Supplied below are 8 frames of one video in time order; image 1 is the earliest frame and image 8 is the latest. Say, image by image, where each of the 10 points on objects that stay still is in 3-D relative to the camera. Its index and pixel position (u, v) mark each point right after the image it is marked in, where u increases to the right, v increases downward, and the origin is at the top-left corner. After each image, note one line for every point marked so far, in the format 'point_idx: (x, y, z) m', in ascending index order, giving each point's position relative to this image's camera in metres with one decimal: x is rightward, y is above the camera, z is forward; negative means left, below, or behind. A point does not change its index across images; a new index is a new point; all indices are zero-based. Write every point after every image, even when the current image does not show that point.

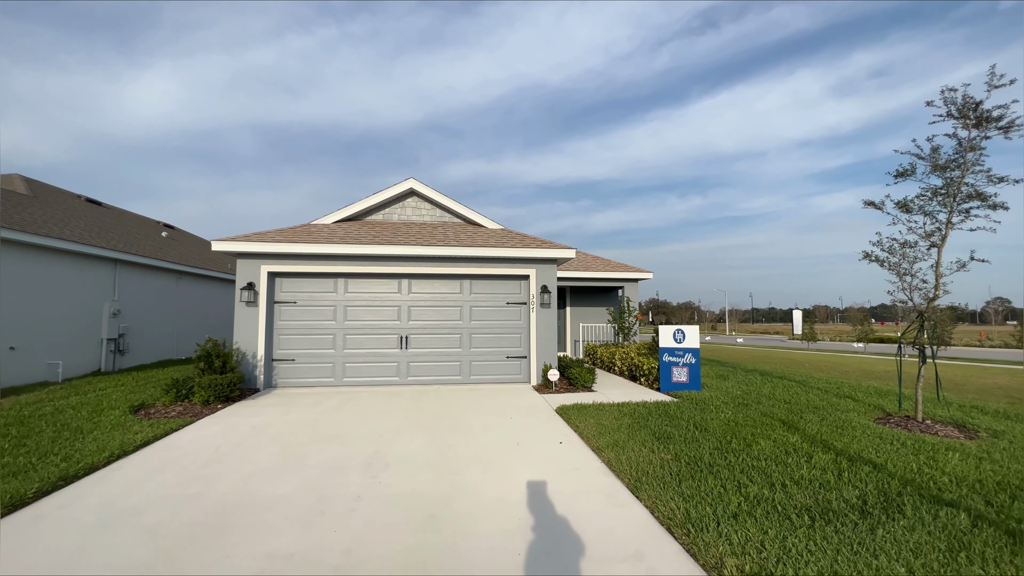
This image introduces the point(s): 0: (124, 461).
0: (-4.1, -1.8, +4.6) m
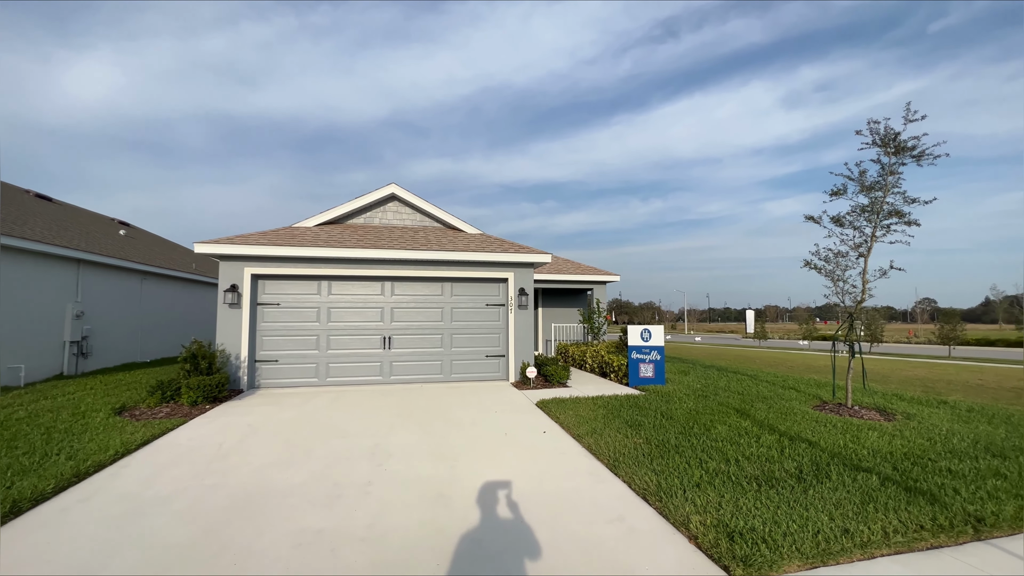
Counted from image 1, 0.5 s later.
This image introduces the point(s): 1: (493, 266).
0: (-4.2, -1.9, +4.8) m
1: (-0.4, +0.5, +9.7) m
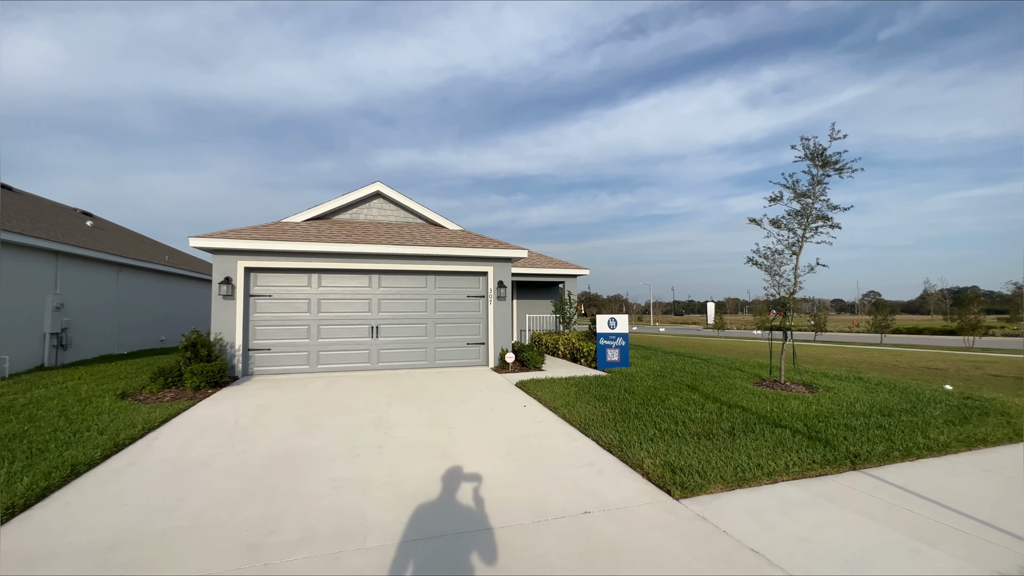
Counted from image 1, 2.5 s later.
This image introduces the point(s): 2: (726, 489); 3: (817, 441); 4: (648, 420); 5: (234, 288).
0: (-4.4, -1.8, +5.3) m
1: (-0.9, +0.7, +10.5) m
2: (+1.9, -1.8, +3.8) m
3: (+3.4, -1.7, +4.8) m
4: (+1.8, -1.7, +5.6) m
5: (-5.8, 0.0, +8.9) m
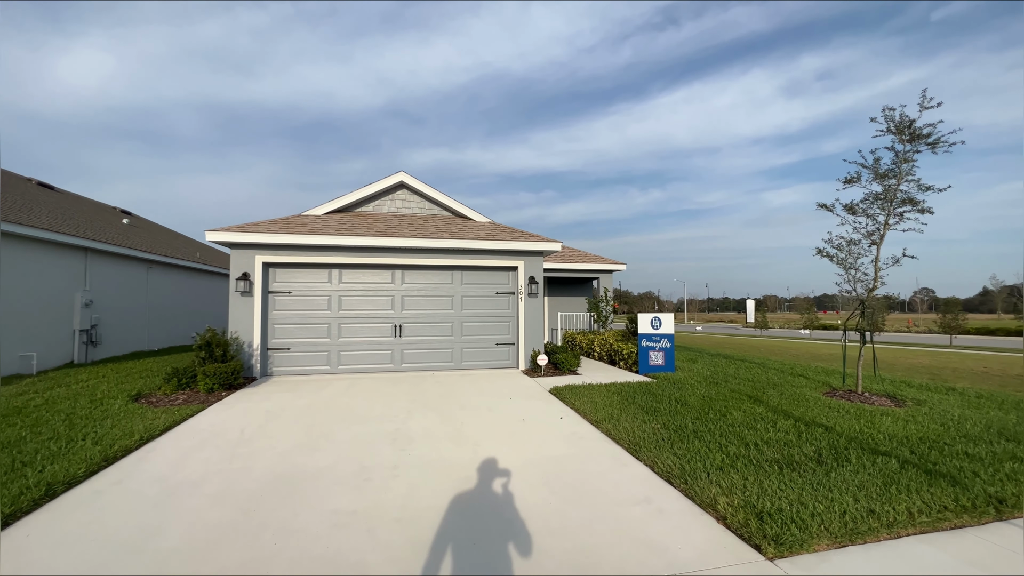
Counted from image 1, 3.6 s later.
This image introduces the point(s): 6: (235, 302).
0: (-4.0, -1.7, +4.8) m
1: (-0.2, +0.8, +9.7) m
2: (+2.2, -1.7, +2.9) m
3: (+3.7, -1.7, +3.8) m
4: (+2.2, -1.7, +4.7) m
5: (-5.2, +0.1, +8.5) m
6: (-5.4, -0.3, +8.4) m
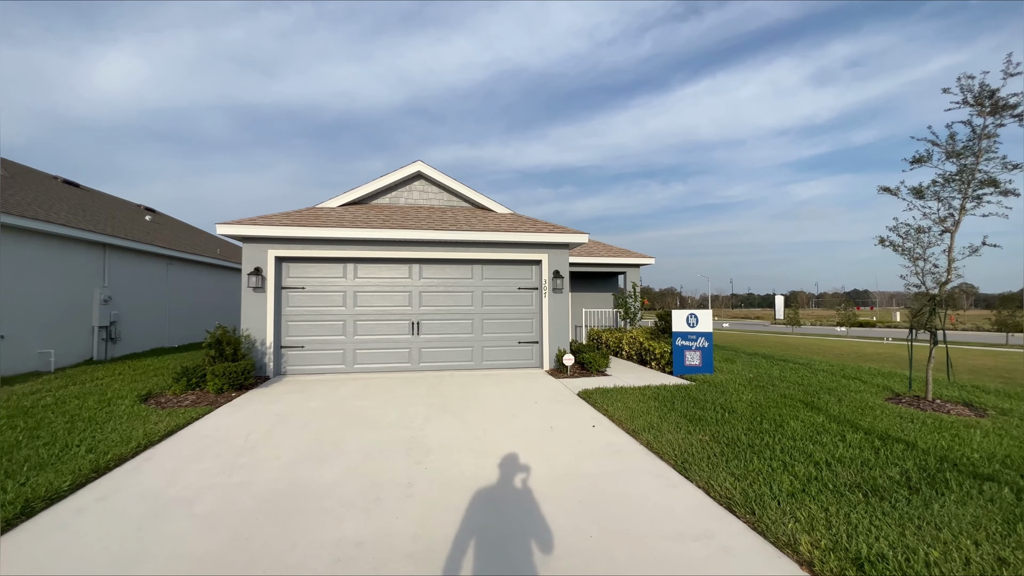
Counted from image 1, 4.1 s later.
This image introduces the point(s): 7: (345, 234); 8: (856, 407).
0: (-3.7, -1.7, +4.4) m
1: (+0.3, +0.9, +9.1) m
2: (+2.4, -1.7, +2.3) m
3: (+4.0, -1.6, +3.0) m
4: (+2.5, -1.6, +4.0) m
5: (-4.7, +0.2, +8.2) m
6: (-5.0, -0.2, +8.1) m
7: (-3.2, +1.1, +8.3) m
8: (+4.7, -1.6, +5.8) m
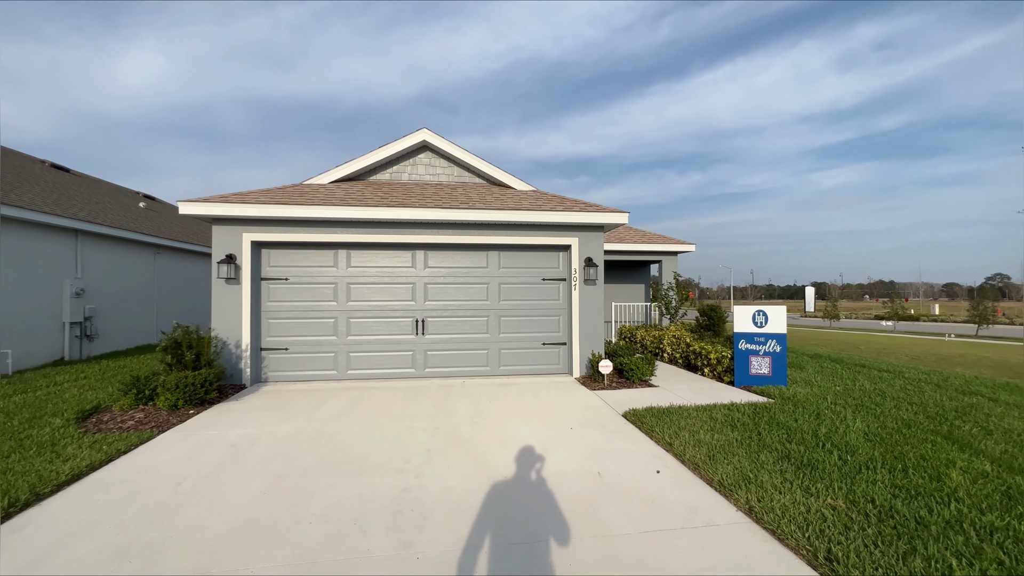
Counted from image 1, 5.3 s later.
0: (-3.5, -1.6, +3.1) m
1: (+0.7, +1.0, +7.6) m
2: (+2.6, -1.7, +0.7) m
3: (+4.2, -1.5, +1.4) m
4: (+2.7, -1.5, +2.5) m
5: (-4.3, +0.3, +6.8) m
6: (-4.6, 0.0, +6.7) m
7: (-2.9, +1.2, +6.9) m
8: (+5.0, -1.5, +4.2) m
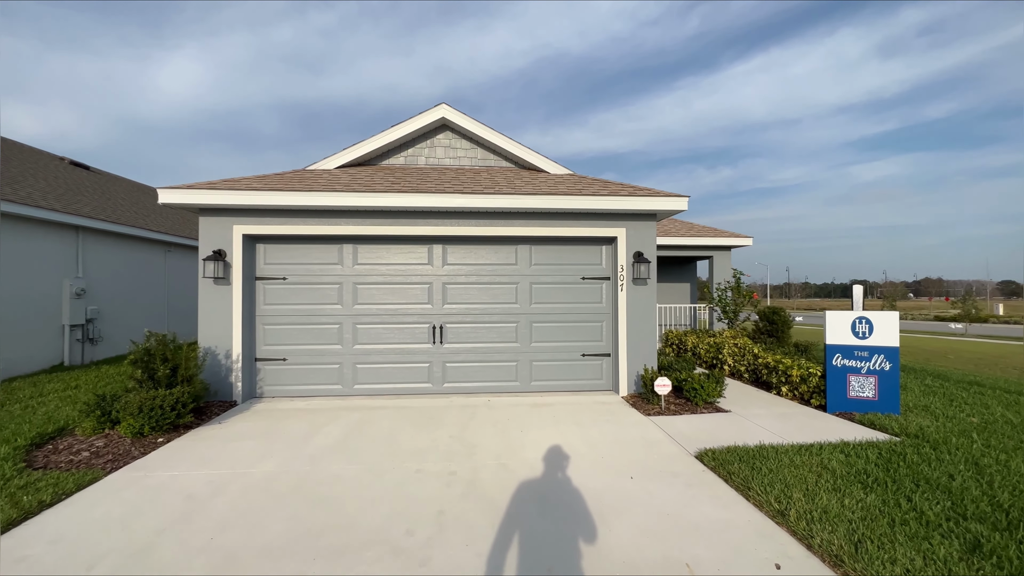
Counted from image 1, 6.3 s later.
0: (-3.2, -1.6, +2.1) m
1: (+1.2, +1.0, +6.4) m
2: (+2.7, -1.7, -0.6) m
3: (+4.3, -1.6, 0.0) m
4: (+2.9, -1.6, +1.1) m
5: (-3.9, +0.3, +5.9) m
6: (-4.1, -0.1, +5.8) m
7: (-2.4, +1.2, +5.9) m
8: (+5.2, -1.5, +2.7) m
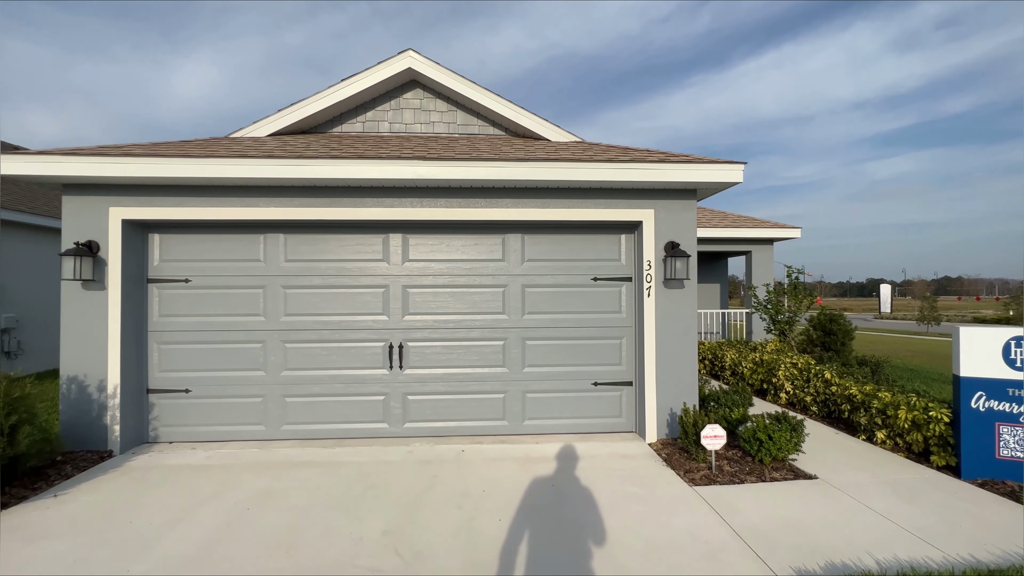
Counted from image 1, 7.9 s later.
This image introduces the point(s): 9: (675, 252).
0: (-3.5, -1.7, +0.5) m
1: (+1.0, +1.0, +4.7) m
2: (+2.4, -1.8, -2.4) m
3: (+4.0, -1.6, -1.8) m
4: (+2.6, -1.6, -0.6) m
5: (-4.0, +0.2, +4.3) m
6: (-4.3, -0.1, +4.2) m
7: (-2.6, +1.1, +4.3) m
8: (+5.0, -1.6, +0.9) m
9: (+1.7, +0.4, +4.5) m
